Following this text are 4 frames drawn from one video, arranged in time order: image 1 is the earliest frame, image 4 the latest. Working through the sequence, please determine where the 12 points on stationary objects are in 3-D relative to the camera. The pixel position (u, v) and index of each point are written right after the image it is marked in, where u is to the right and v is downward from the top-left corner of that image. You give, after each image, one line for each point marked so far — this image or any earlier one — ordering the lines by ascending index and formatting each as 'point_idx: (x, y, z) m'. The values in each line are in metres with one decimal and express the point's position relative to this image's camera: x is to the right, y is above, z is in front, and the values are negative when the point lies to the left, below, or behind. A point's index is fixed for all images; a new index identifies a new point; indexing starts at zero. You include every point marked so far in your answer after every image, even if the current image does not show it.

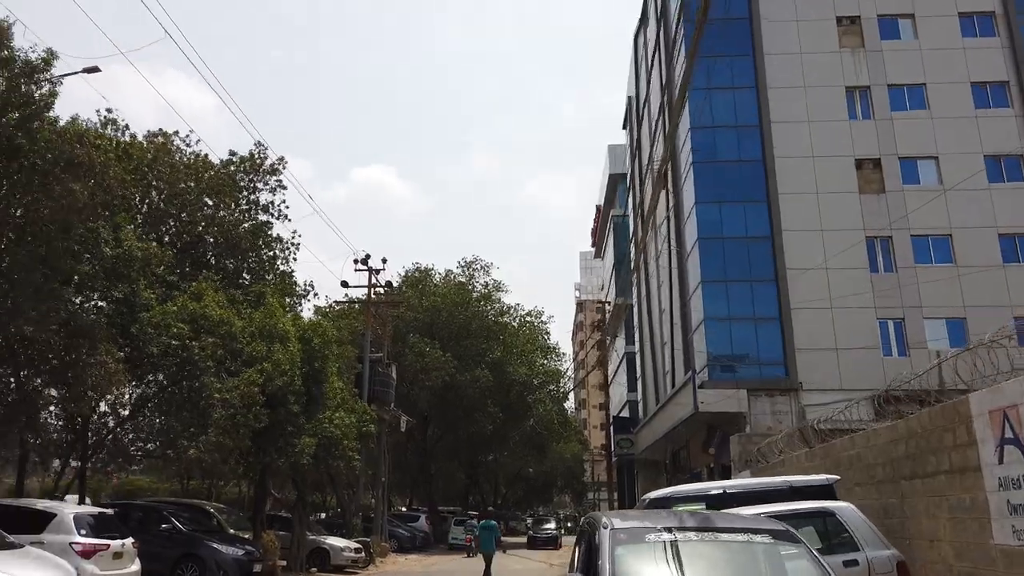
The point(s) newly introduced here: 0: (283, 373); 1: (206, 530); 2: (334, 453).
0: (-4.6, -1.7, +15.7) m
1: (-5.9, -4.7, +15.4) m
2: (-4.3, -4.0, +19.5) m
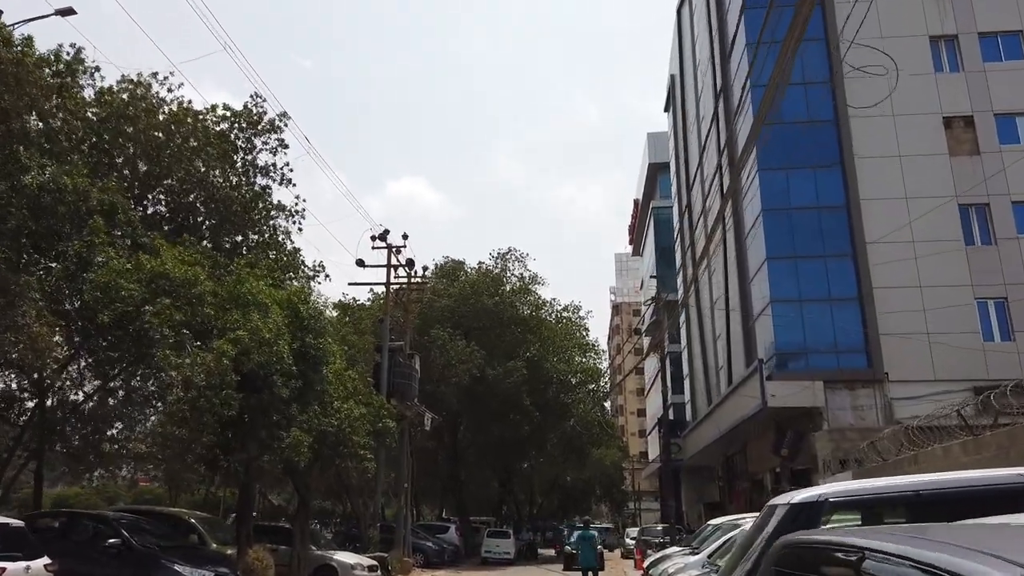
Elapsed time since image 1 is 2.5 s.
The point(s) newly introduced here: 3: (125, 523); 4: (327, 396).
0: (-3.9, -0.9, +12.5) m
1: (-5.2, -3.9, +12.2) m
2: (-3.4, -3.3, +16.2) m
3: (-5.9, -3.6, +12.1) m
4: (-3.6, -2.1, +15.6) m
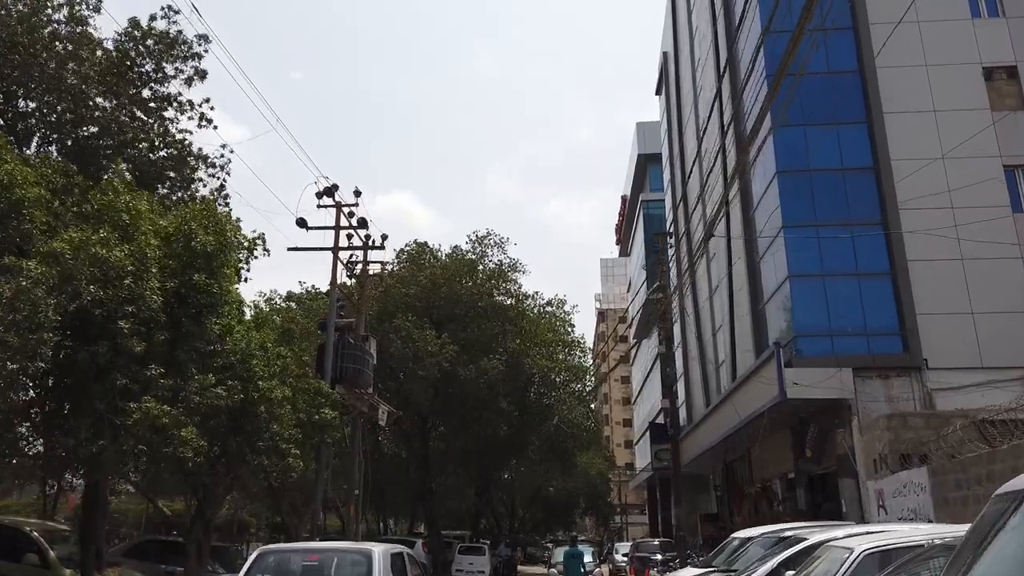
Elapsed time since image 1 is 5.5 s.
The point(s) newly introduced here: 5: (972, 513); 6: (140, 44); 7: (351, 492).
0: (-4.4, 0.0, +8.7) m
1: (-5.7, -2.9, +8.3) m
2: (-4.0, -2.4, +12.4) m
3: (-6.3, -2.5, +8.2) m
4: (-4.2, -1.2, +11.7) m
5: (+5.8, -2.8, +9.9) m
6: (-7.4, +4.9, +16.0) m
7: (-4.0, -5.0, +19.8) m
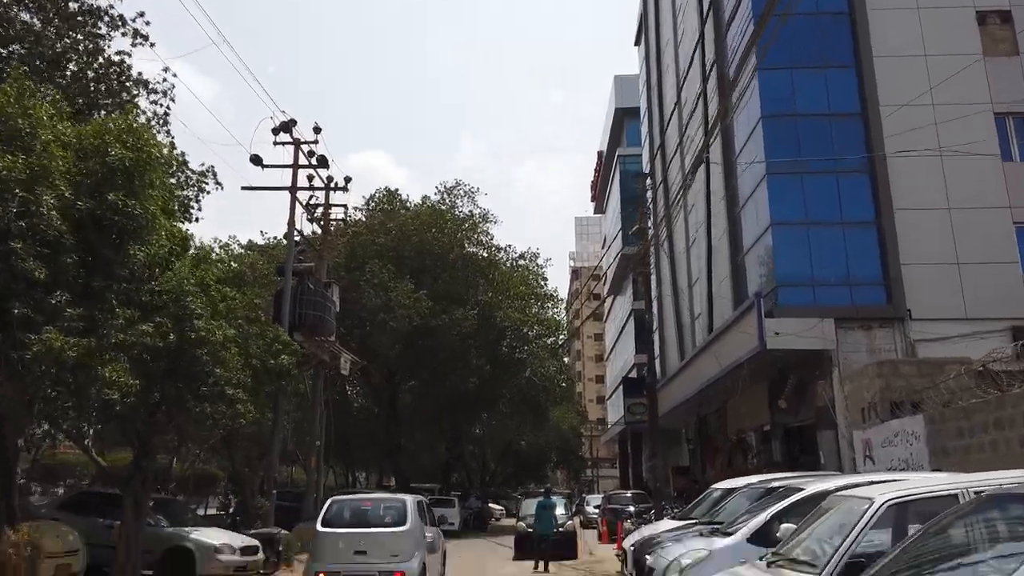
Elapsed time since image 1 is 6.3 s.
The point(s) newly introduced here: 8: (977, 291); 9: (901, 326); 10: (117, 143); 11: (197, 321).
0: (-4.7, +0.8, +7.5) m
1: (-6.0, -2.1, +7.2) m
2: (-4.4, -1.4, +11.3) m
3: (-6.6, -1.8, +7.1) m
4: (-4.6, -0.2, +10.6) m
5: (+5.4, -2.0, +9.2) m
6: (-7.9, +6.1, +14.4) m
7: (-4.7, -3.7, +18.9) m
8: (+11.4, -0.1, +19.6) m
9: (+9.5, -0.9, +19.5) m
10: (-4.3, +1.6, +8.8) m
11: (-4.4, -0.4, +11.0) m
